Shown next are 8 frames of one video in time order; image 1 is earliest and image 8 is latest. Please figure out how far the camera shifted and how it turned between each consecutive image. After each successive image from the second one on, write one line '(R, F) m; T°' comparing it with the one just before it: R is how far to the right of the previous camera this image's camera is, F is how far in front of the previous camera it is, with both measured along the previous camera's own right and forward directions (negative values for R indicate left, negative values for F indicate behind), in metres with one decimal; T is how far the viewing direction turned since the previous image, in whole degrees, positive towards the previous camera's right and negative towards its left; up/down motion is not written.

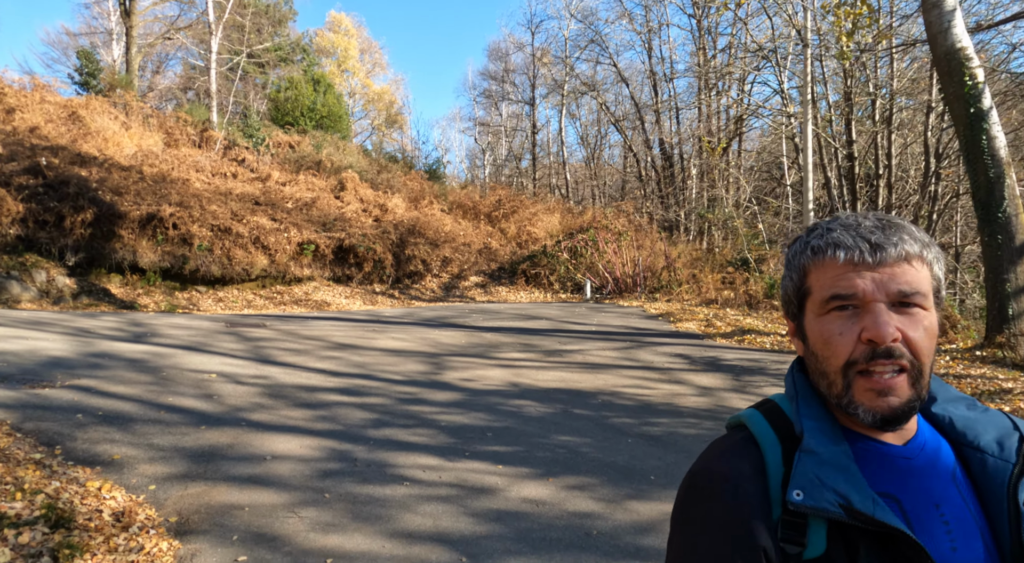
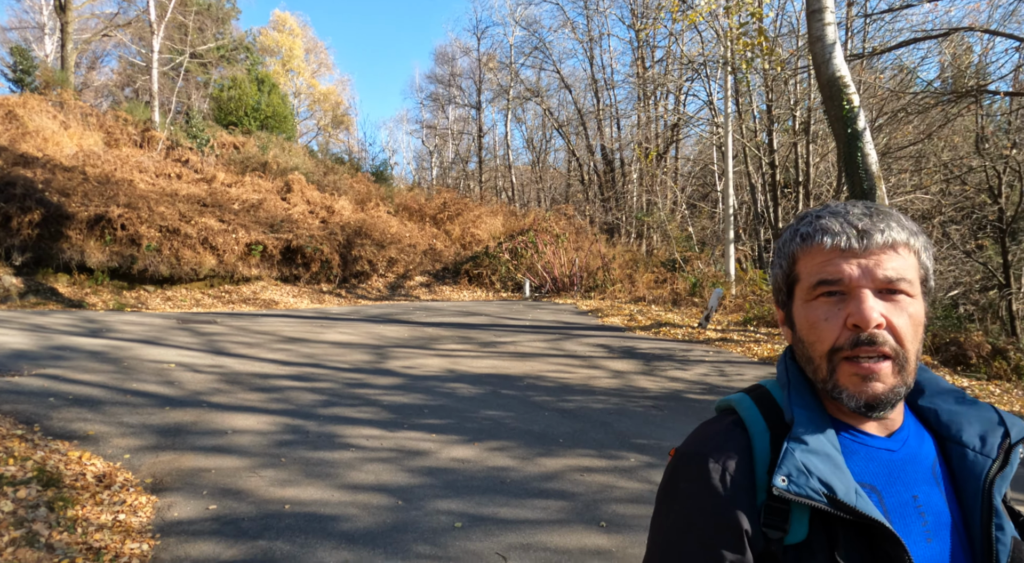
(+0.1, -1.0) m; +4°
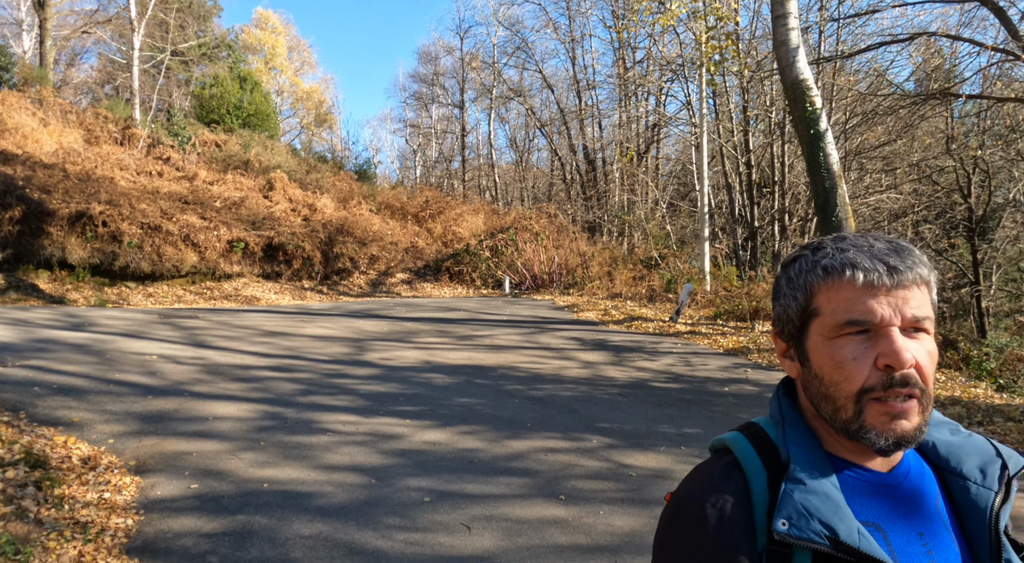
(+0.1, -0.3) m; +1°
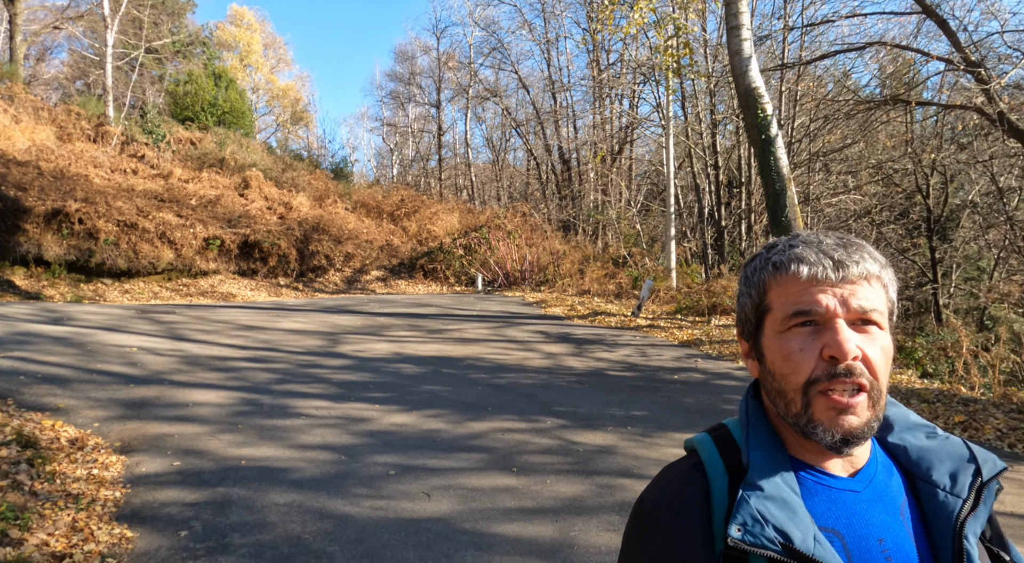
(+0.1, -0.5) m; +2°
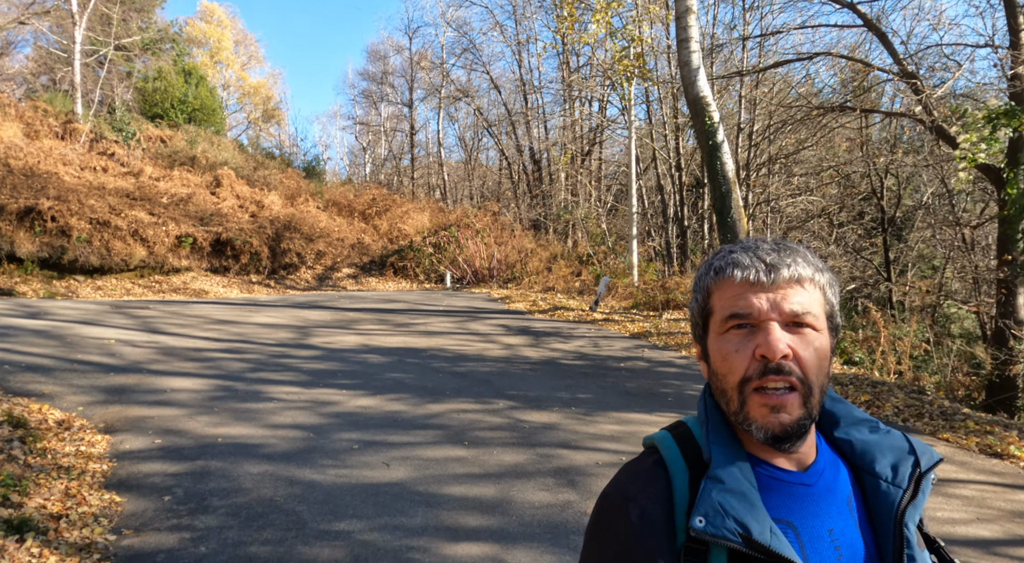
(+0.2, -0.7) m; +2°
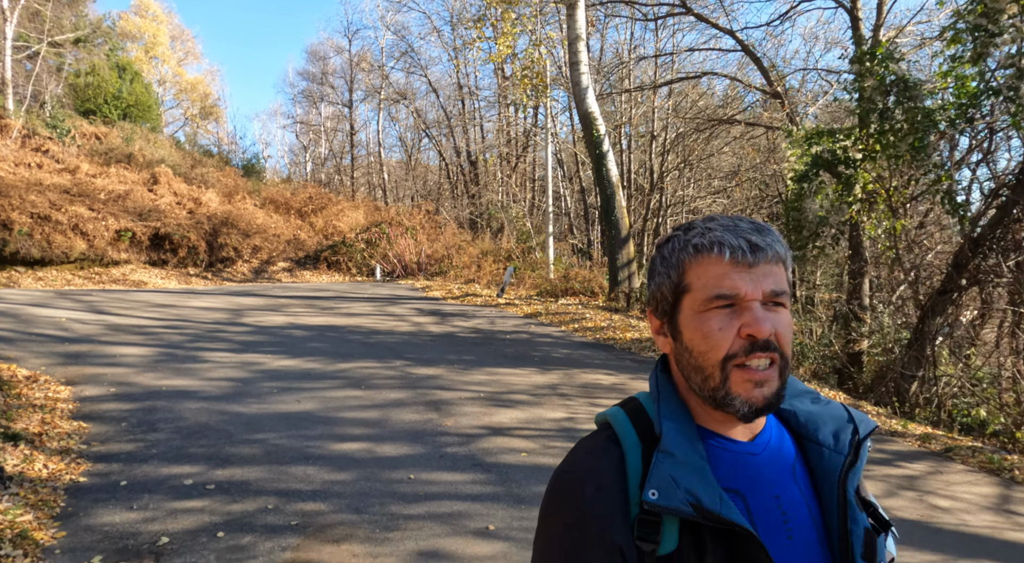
(+0.6, -1.8) m; +4°
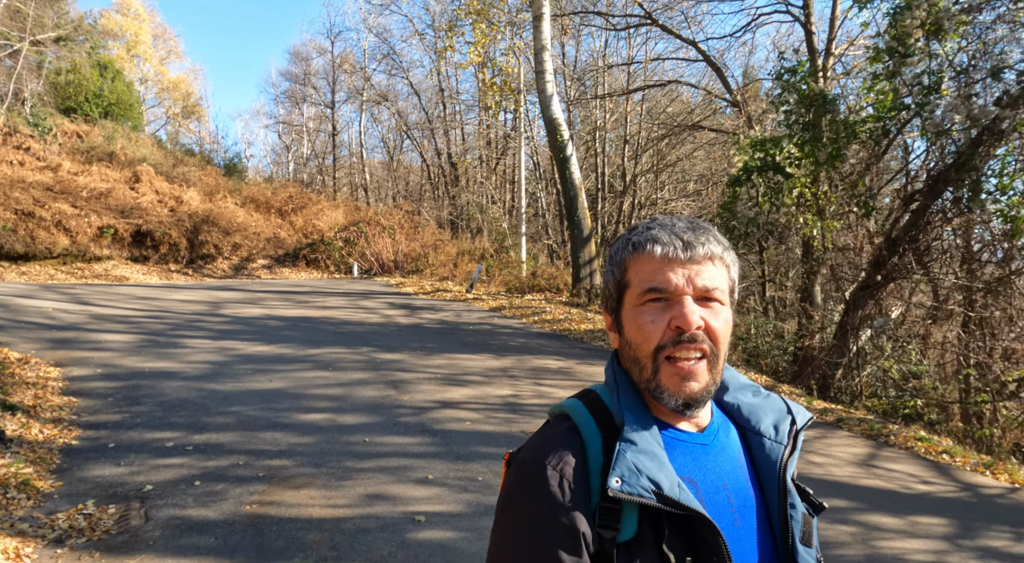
(+0.3, -0.8) m; +1°
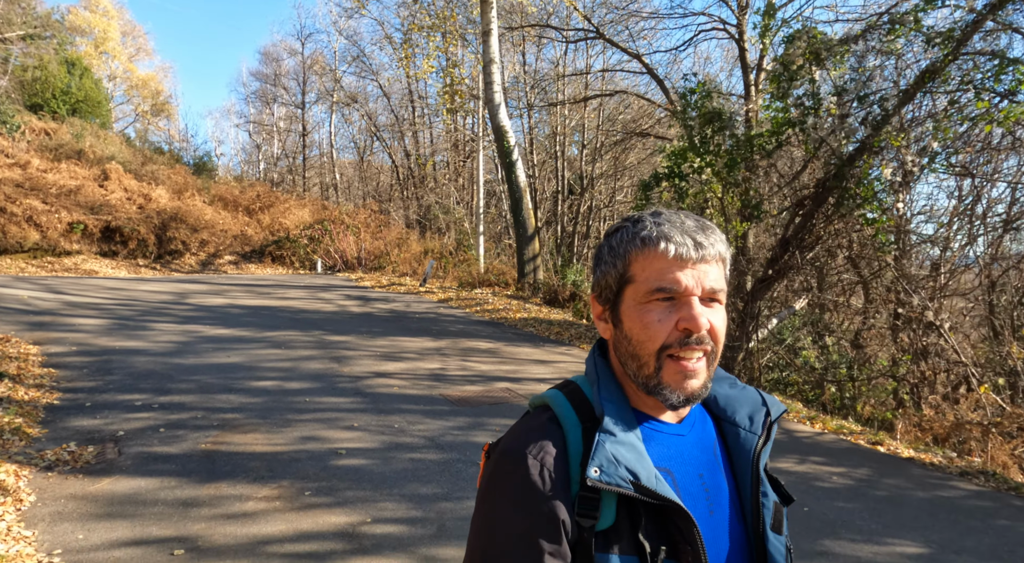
(+0.5, -1.2) m; +2°
